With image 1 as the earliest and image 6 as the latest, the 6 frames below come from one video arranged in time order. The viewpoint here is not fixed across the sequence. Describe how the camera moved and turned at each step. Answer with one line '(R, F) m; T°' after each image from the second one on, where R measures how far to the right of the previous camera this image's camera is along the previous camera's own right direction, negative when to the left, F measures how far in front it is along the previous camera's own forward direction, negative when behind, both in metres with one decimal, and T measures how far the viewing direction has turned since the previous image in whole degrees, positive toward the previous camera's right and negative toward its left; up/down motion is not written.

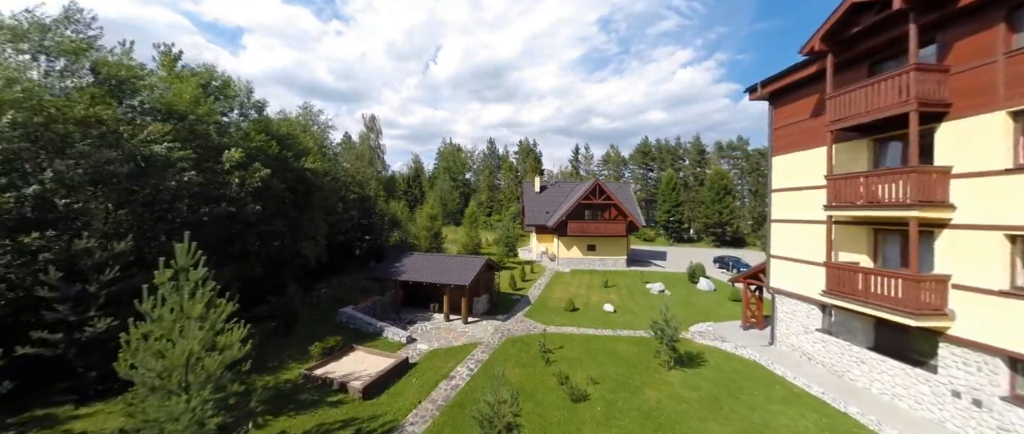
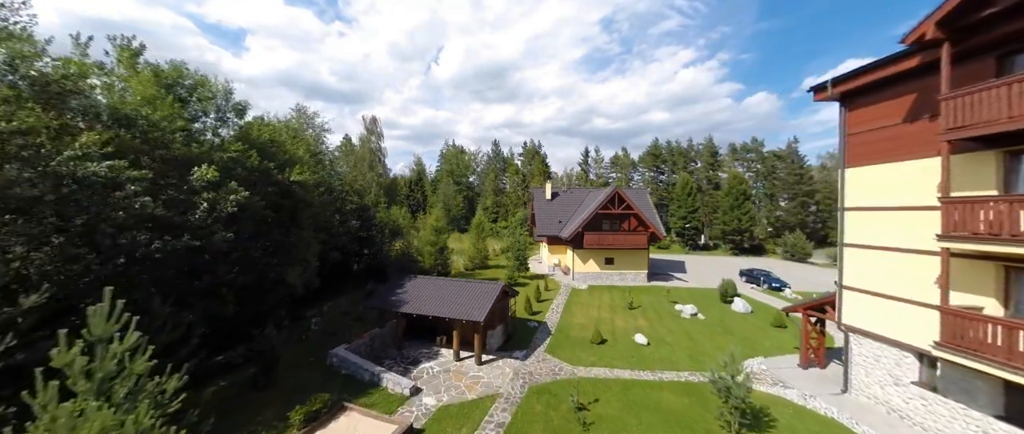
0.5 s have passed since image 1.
(-0.7, +2.4) m; 0°
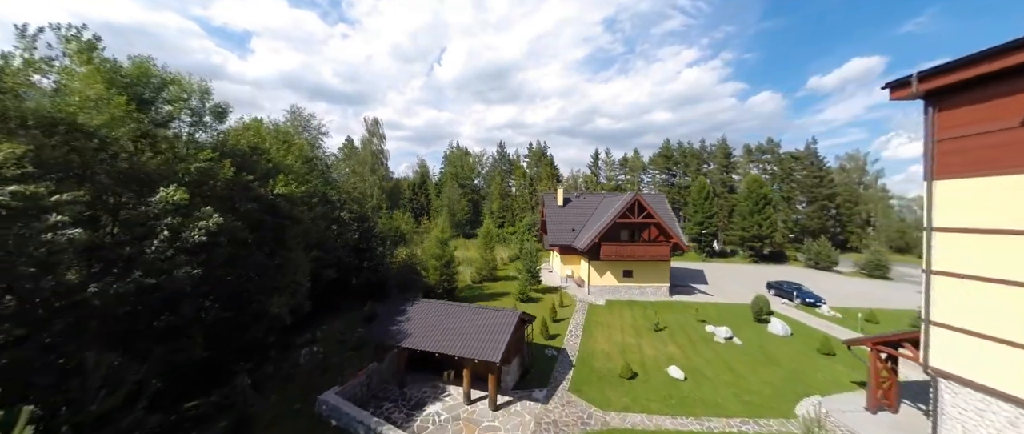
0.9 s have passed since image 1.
(-0.5, +2.1) m; -1°
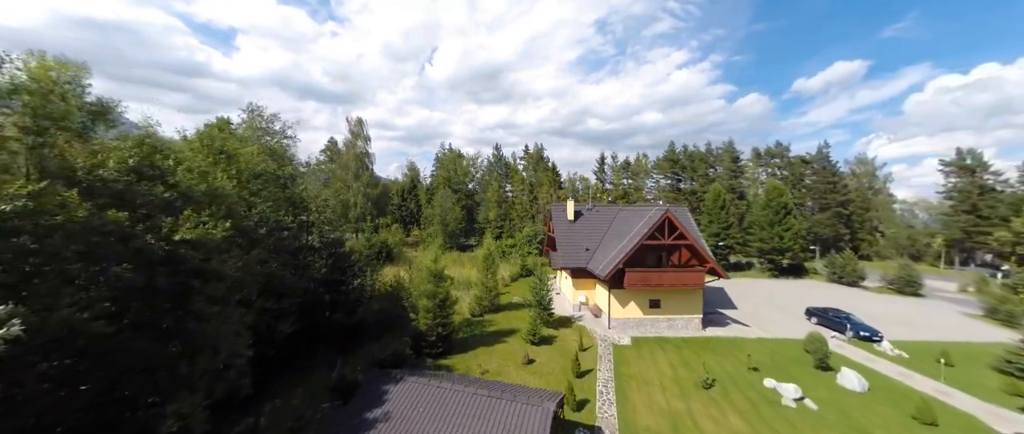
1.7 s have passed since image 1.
(-0.9, +4.3) m; +1°
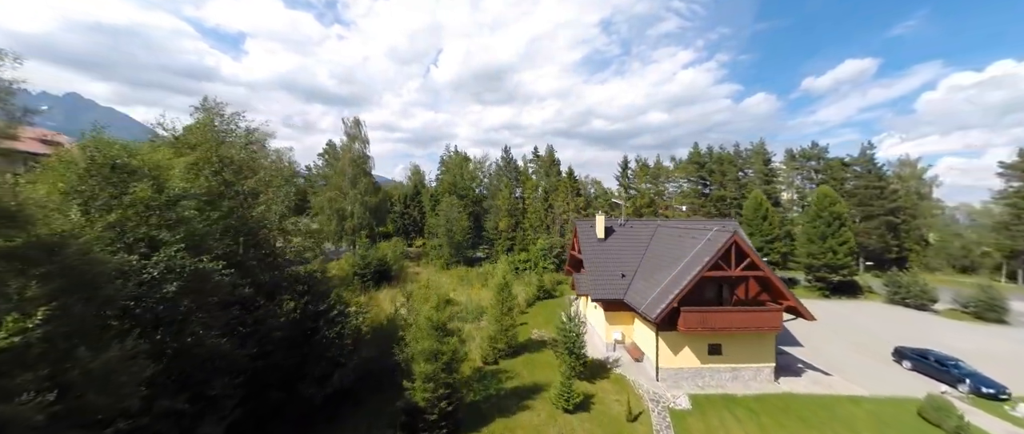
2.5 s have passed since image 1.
(-0.8, +4.6) m; -1°
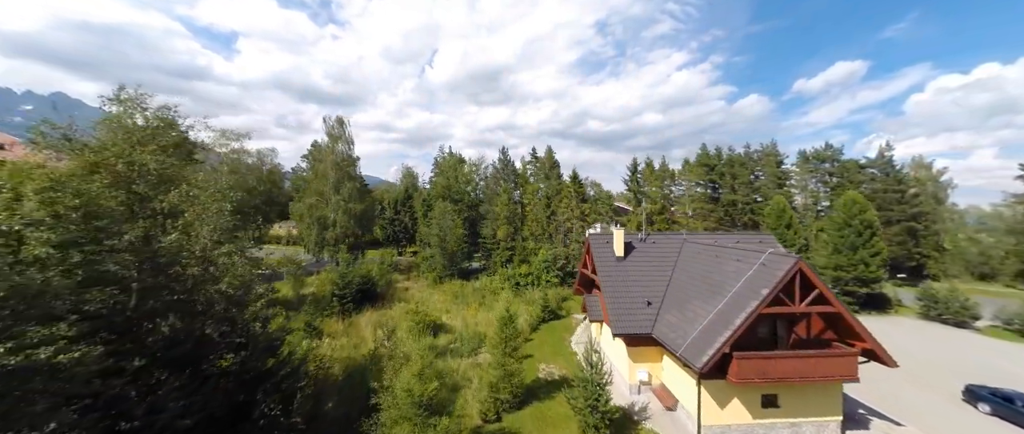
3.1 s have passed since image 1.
(-0.4, +3.7) m; +1°
